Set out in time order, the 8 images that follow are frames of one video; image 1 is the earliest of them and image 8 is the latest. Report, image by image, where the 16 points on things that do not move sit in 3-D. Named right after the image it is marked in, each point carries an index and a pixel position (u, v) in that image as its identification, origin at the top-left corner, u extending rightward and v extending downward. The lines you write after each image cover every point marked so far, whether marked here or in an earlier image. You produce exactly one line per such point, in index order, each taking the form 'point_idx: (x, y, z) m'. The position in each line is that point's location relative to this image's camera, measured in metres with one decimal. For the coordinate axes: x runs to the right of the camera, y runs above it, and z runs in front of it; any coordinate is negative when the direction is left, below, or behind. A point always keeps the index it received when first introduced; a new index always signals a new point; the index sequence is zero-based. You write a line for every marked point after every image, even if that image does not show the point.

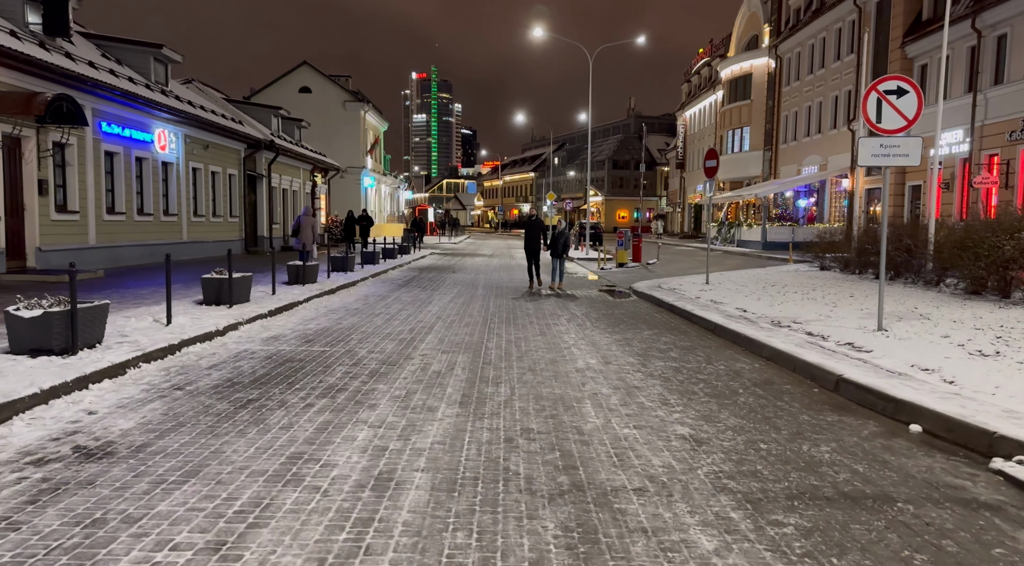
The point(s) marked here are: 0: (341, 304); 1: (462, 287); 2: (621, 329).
0: (-3.2, -0.4, +14.1) m
1: (-1.2, -0.1, +18.8) m
2: (+1.6, -0.7, +11.8) m
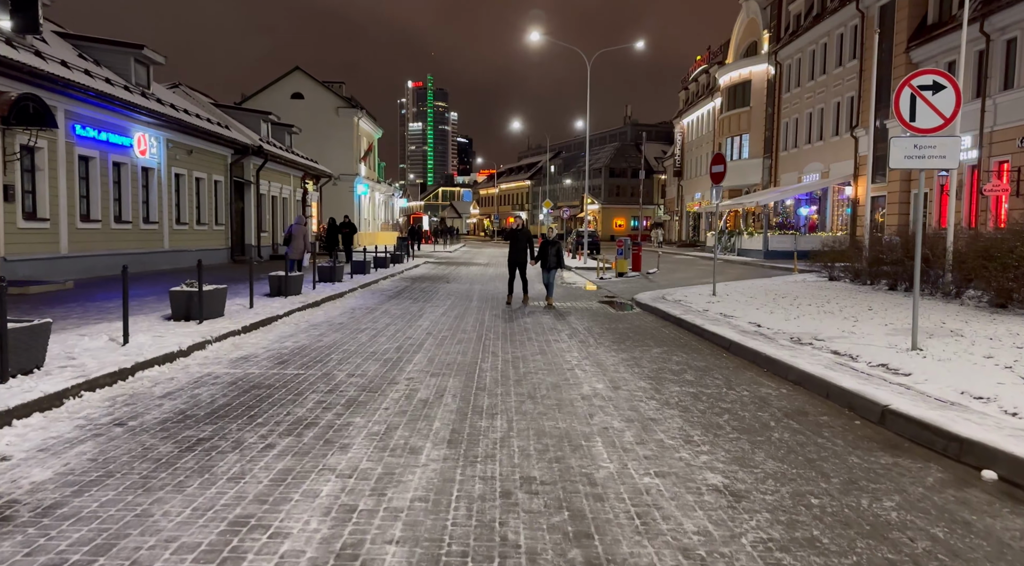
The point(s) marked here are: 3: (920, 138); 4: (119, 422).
0: (-3.2, -0.6, +13.2) m
1: (-1.3, -0.4, +17.9) m
2: (+1.6, -0.9, +10.8) m
3: (+4.8, +1.7, +9.2) m
4: (-3.0, -1.1, +5.9) m
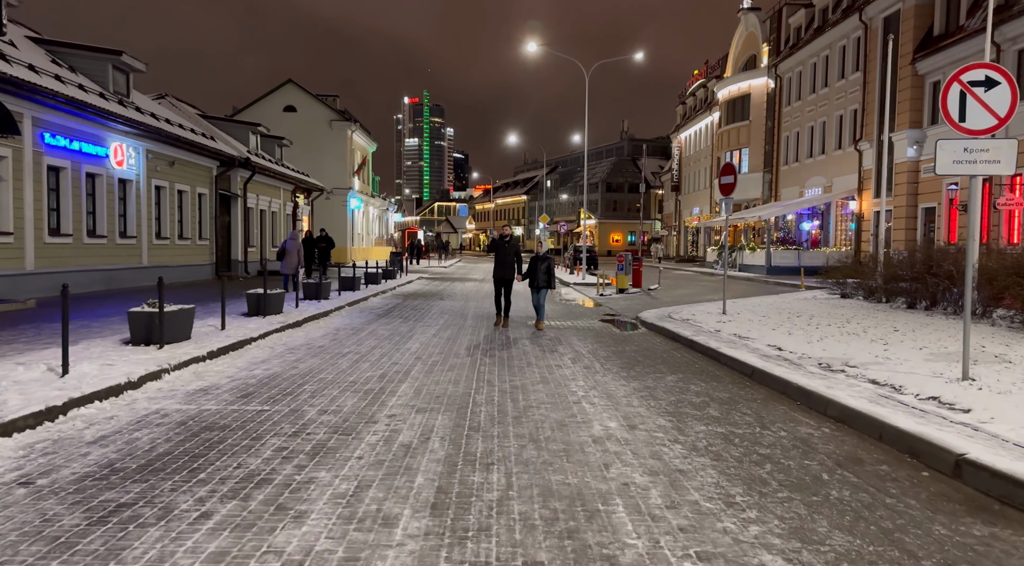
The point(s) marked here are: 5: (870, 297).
0: (-3.3, -0.9, +12.0) m
1: (-1.4, -0.7, +16.8) m
2: (+1.6, -1.1, +9.7) m
3: (+4.8, +1.5, +8.1) m
4: (-3.0, -1.2, +4.8) m
5: (+9.1, -0.4, +19.9) m
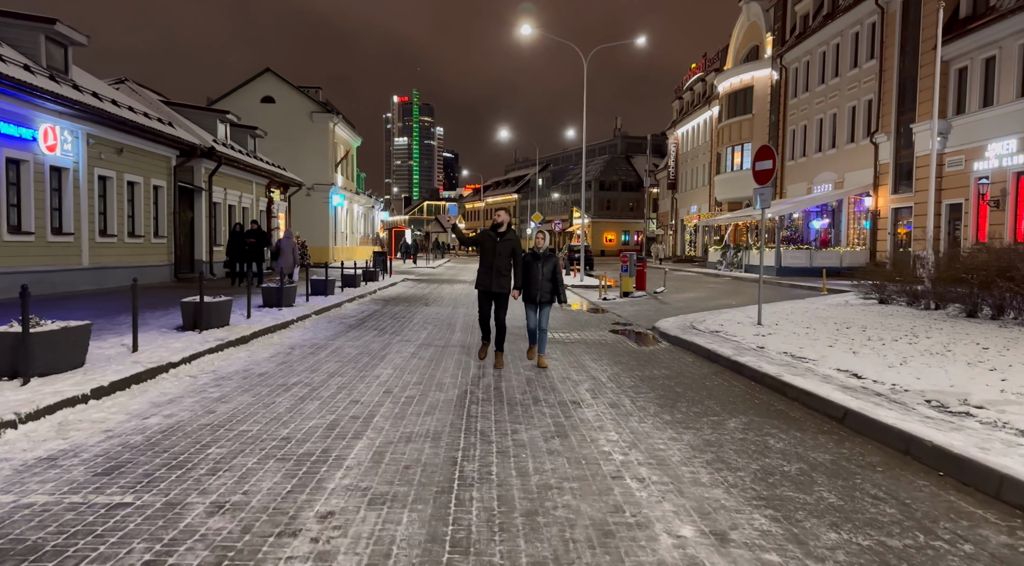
0: (-3.3, -1.0, +9.4) m
1: (-1.4, -0.8, +14.1) m
2: (+1.6, -1.2, +7.1) m
3: (+4.8, +1.4, +5.6) m
4: (-2.9, -1.3, +2.1) m
5: (+9.0, -0.5, +17.4) m
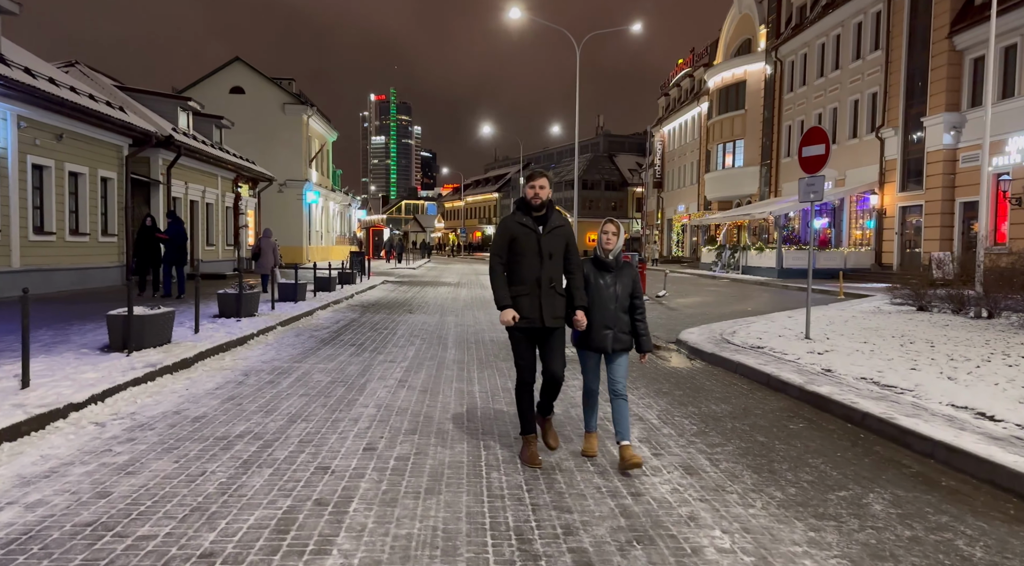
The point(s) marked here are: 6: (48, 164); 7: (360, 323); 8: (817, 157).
0: (-3.1, -1.1, +7.1) m
1: (-1.4, -0.9, +11.8) m
2: (+1.8, -1.3, +4.9) m
3: (+5.1, +1.3, +3.5) m
4: (-2.5, -1.4, -0.2) m
5: (+8.9, -0.6, +15.4) m
6: (-10.5, +2.7, +17.6) m
7: (-2.9, -0.7, +14.8) m
8: (+4.5, +1.9, +11.5) m
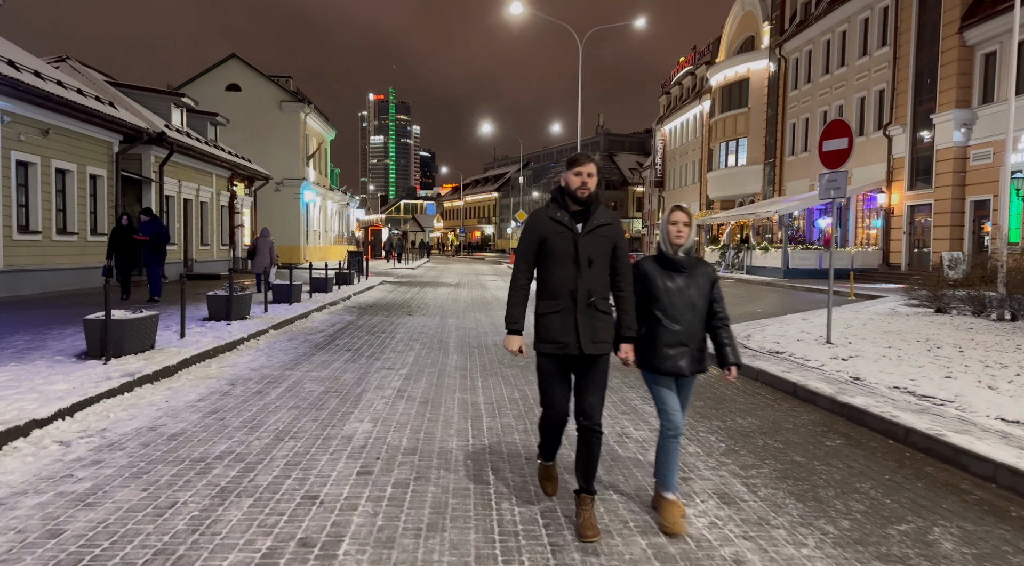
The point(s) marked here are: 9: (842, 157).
0: (-3.0, -1.1, +6.4) m
1: (-1.3, -1.0, +11.2) m
2: (+1.9, -1.3, +4.3) m
3: (+5.2, +1.3, +2.9) m
4: (-2.4, -1.4, -0.8) m
5: (+9.0, -0.6, +14.8) m
6: (-10.4, +2.7, +17.0) m
7: (-2.8, -0.8, +14.1) m
8: (+4.6, +1.8, +10.9) m
9: (+4.7, +1.8, +11.0) m
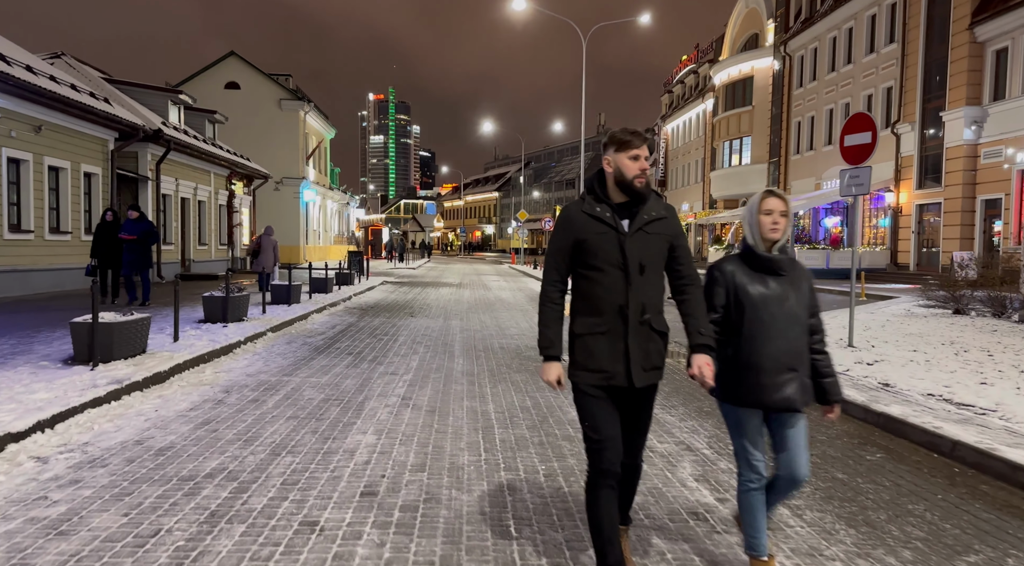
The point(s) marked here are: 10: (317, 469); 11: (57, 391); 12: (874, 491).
0: (-2.9, -1.1, +6.0) m
1: (-1.2, -1.0, +10.8) m
2: (+2.0, -1.4, +3.8) m
3: (+5.3, +1.3, +2.4) m
4: (-2.3, -1.4, -1.3) m
5: (+9.1, -0.6, +14.4) m
6: (-10.3, +2.7, +16.5) m
7: (-2.7, -0.8, +13.7) m
8: (+4.7, +1.8, +10.4) m
9: (+4.8, +1.8, +10.5) m
10: (-1.3, -1.2, +5.1) m
11: (-3.9, -0.9, +6.6) m
12: (+2.3, -1.3, +5.0) m
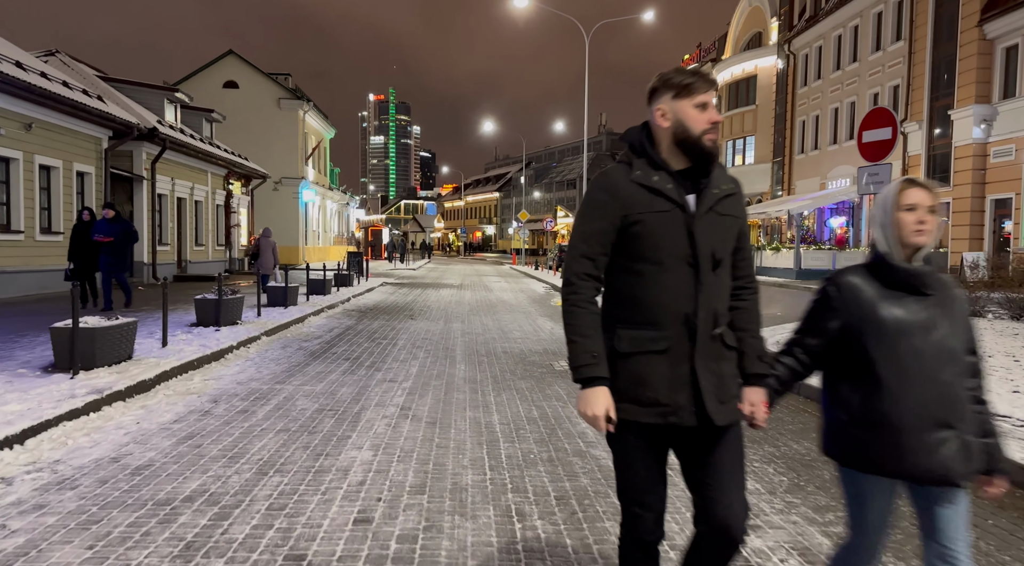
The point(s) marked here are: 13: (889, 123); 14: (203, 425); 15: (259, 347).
0: (-2.8, -1.1, +5.5) m
1: (-1.1, -1.0, +10.3) m
2: (+2.1, -1.4, +3.4) m
3: (+5.4, +1.2, +1.9) m
4: (-2.3, -1.5, -1.7) m
5: (+9.2, -0.6, +13.9) m
6: (-10.3, +2.6, +16.1) m
7: (-2.7, -0.8, +13.2) m
8: (+4.7, +1.8, +10.0) m
9: (+4.8, +1.7, +10.0) m
10: (-1.2, -1.2, +4.7) m
11: (-3.8, -0.9, +6.2) m
12: (+2.4, -1.3, +4.6) m
13: (+4.8, +2.0, +9.9) m
14: (-2.5, -1.1, +6.3) m
15: (-3.5, -0.9, +10.8) m
